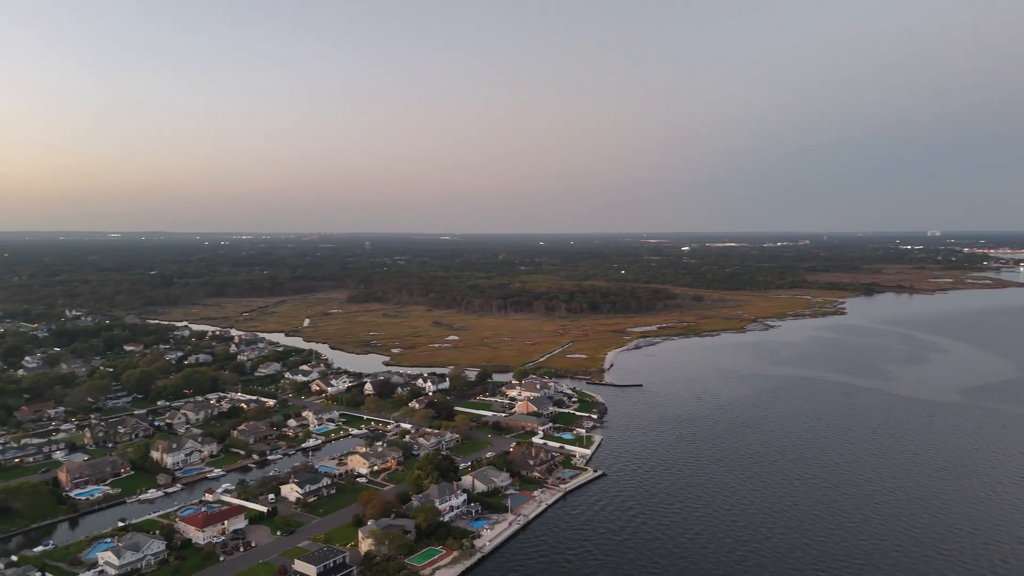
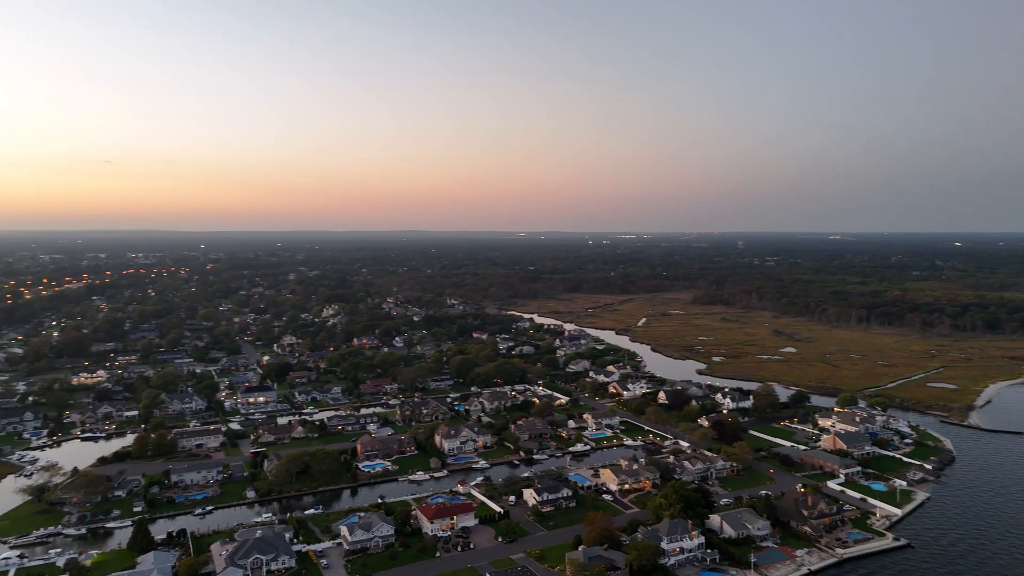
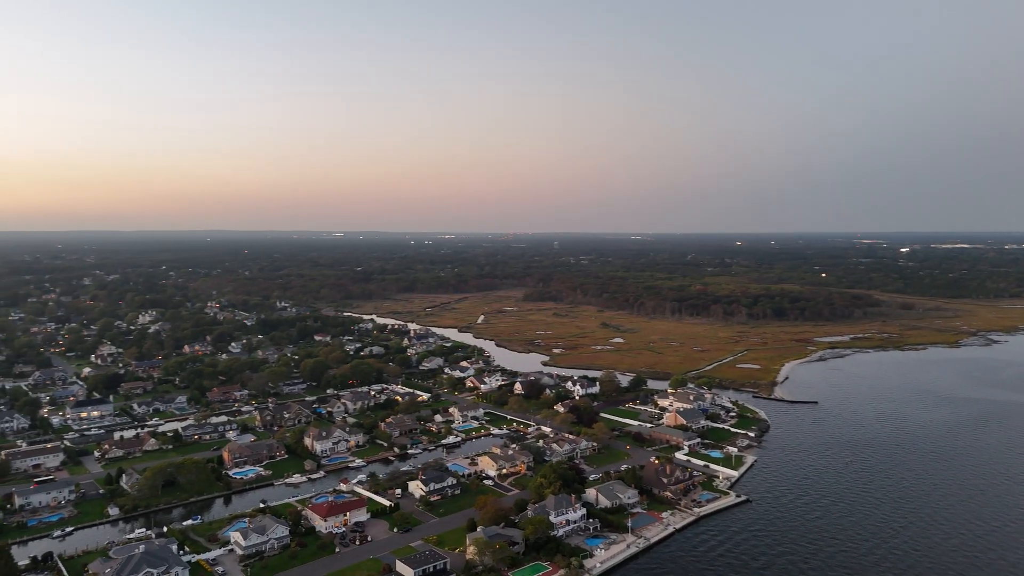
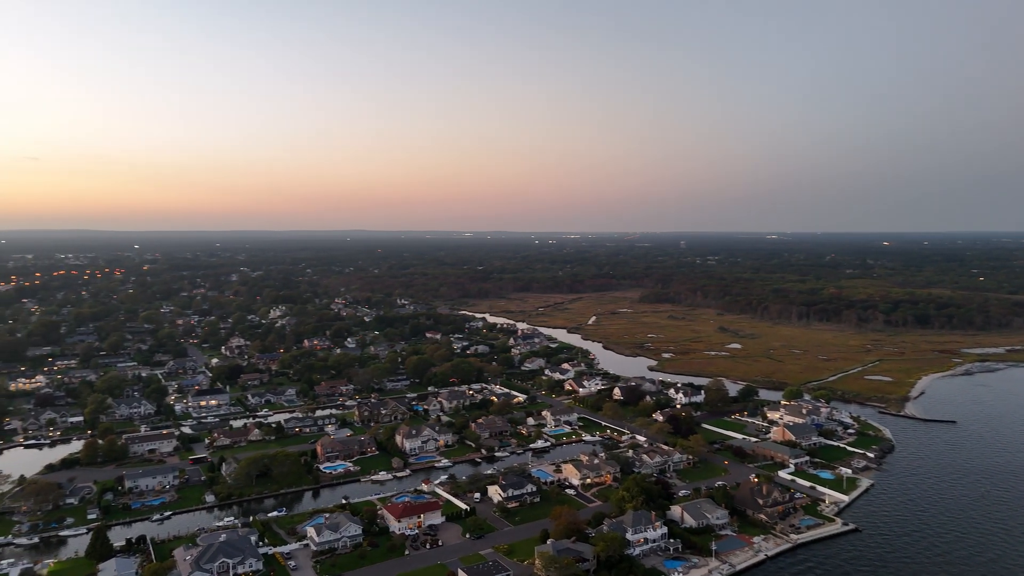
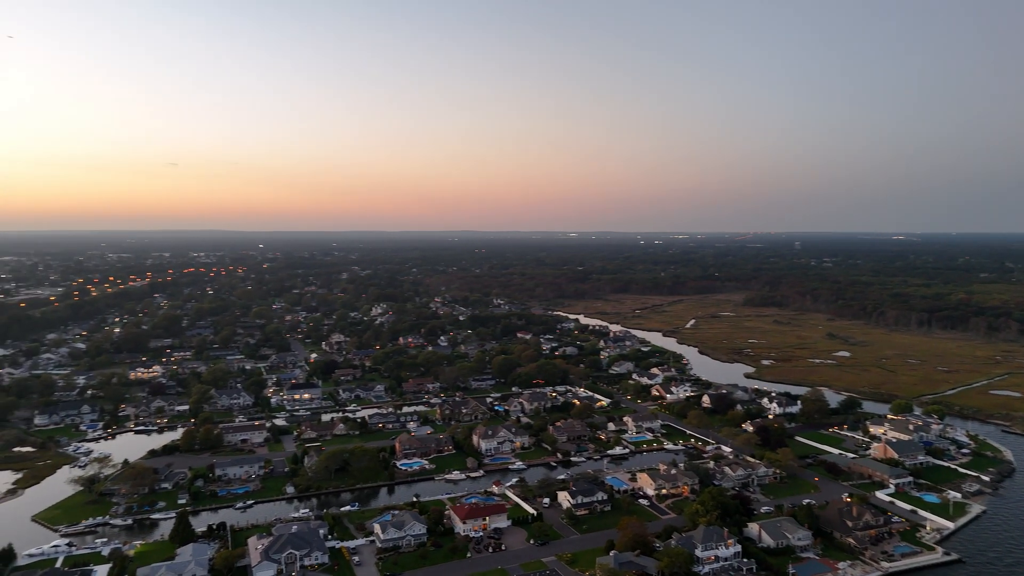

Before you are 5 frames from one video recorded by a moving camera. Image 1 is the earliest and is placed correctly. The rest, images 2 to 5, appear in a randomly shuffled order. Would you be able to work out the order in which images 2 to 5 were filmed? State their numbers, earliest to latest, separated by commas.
3, 4, 2, 5
